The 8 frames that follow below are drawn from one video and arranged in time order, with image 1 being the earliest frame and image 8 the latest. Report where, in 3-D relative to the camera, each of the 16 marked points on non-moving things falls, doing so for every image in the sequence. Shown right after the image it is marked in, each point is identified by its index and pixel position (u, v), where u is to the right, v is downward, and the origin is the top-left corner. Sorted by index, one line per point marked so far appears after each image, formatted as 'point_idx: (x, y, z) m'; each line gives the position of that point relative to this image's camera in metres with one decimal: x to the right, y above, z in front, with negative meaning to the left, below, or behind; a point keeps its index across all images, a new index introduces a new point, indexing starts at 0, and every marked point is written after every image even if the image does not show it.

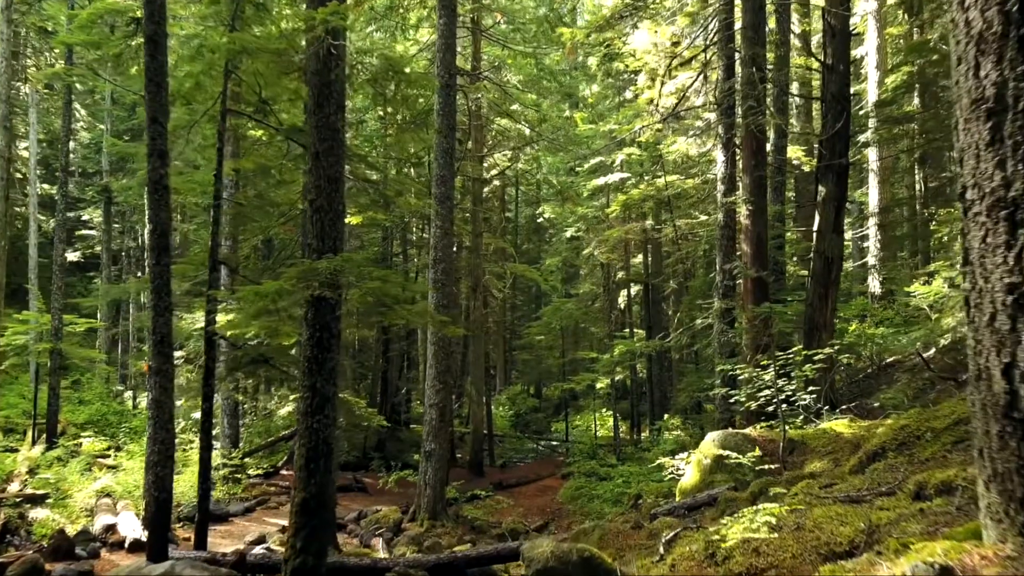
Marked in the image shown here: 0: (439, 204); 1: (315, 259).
0: (-1.3, +1.5, +13.2) m
1: (-1.6, +0.2, +6.2) m
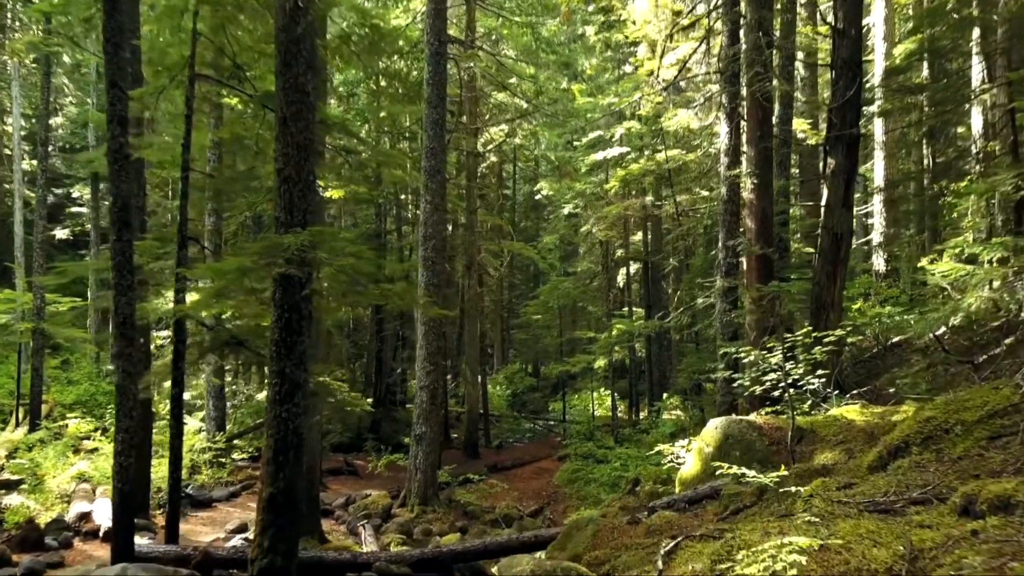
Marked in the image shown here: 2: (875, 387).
0: (-1.4, +1.9, +12.7) m
1: (-1.7, +0.4, +5.6) m
2: (+4.6, -1.3, +9.6) m
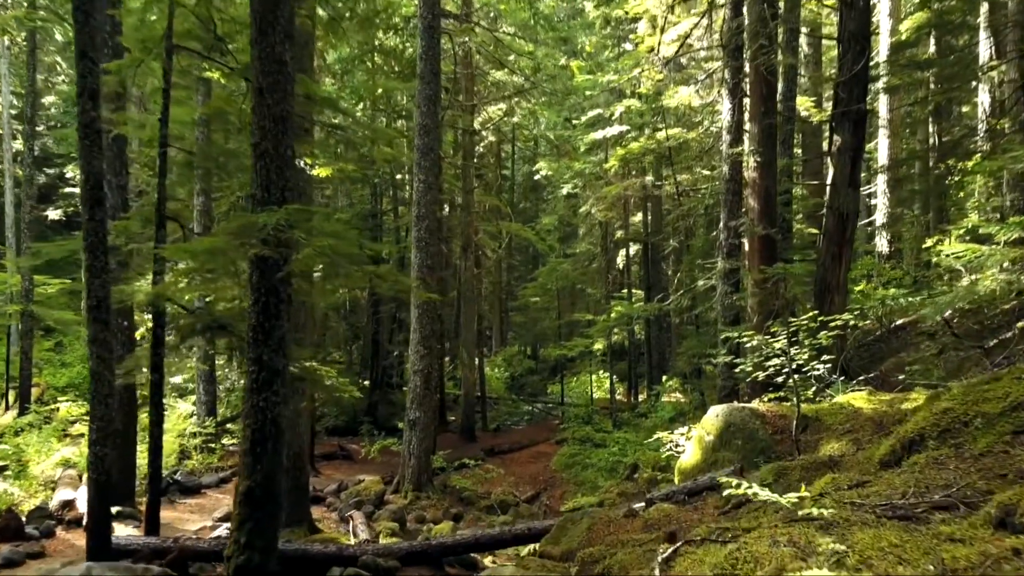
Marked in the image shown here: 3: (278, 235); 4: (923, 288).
0: (-1.5, +2.1, +12.3) m
1: (-1.8, +0.5, +5.3) m
2: (+4.5, -1.0, +9.3) m
3: (-1.6, +0.4, +5.2) m
4: (+7.2, 0.0, +13.3) m
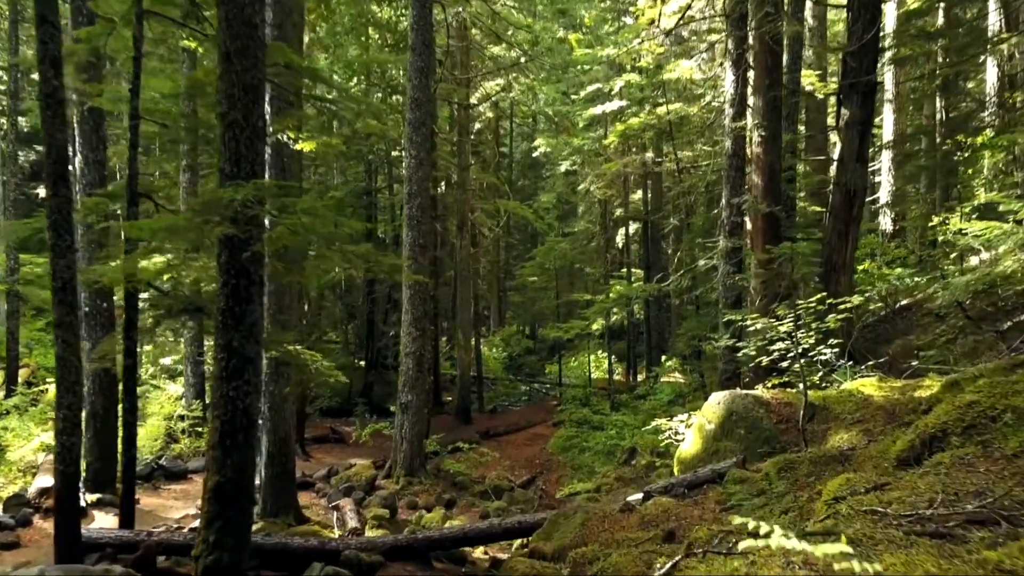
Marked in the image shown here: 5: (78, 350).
0: (-1.5, +2.5, +11.9) m
1: (-1.8, +0.6, +4.9) m
2: (+4.4, -0.8, +8.9) m
3: (-1.7, +0.5, +4.8) m
4: (+7.1, +0.3, +13.0) m
5: (-3.6, -0.5, +6.3) m
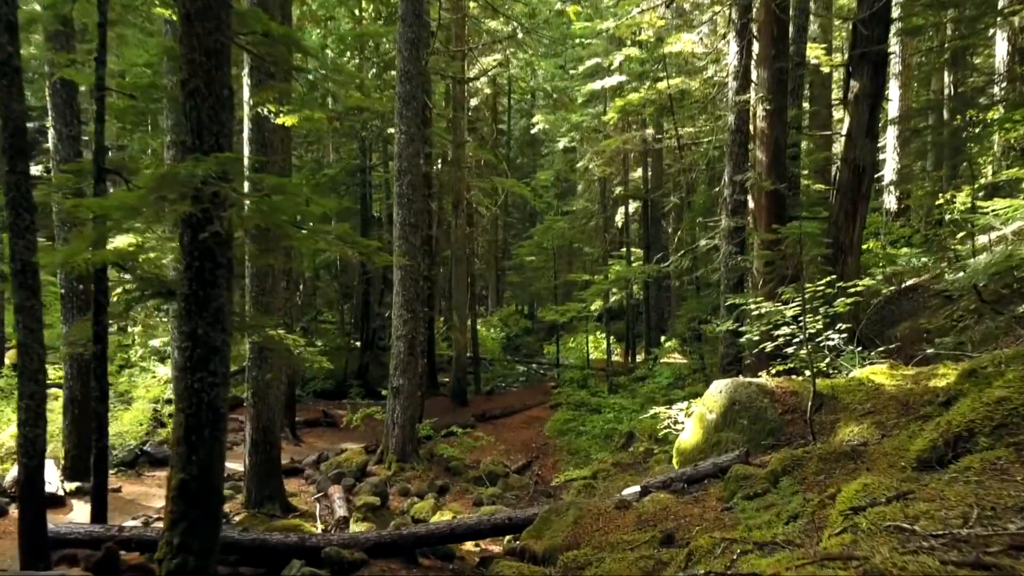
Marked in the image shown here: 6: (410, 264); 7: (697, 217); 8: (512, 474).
0: (-1.6, +2.8, +11.4) m
1: (-1.9, +0.7, +4.5) m
2: (+4.3, -0.6, +8.6) m
3: (-1.8, +0.6, +4.5) m
4: (+7.0, +0.6, +12.6) m
5: (-3.6, -0.4, +5.9) m
6: (-1.5, +0.4, +11.4) m
7: (+3.7, +1.4, +15.3) m
8: (0.0, -2.9, +12.1) m
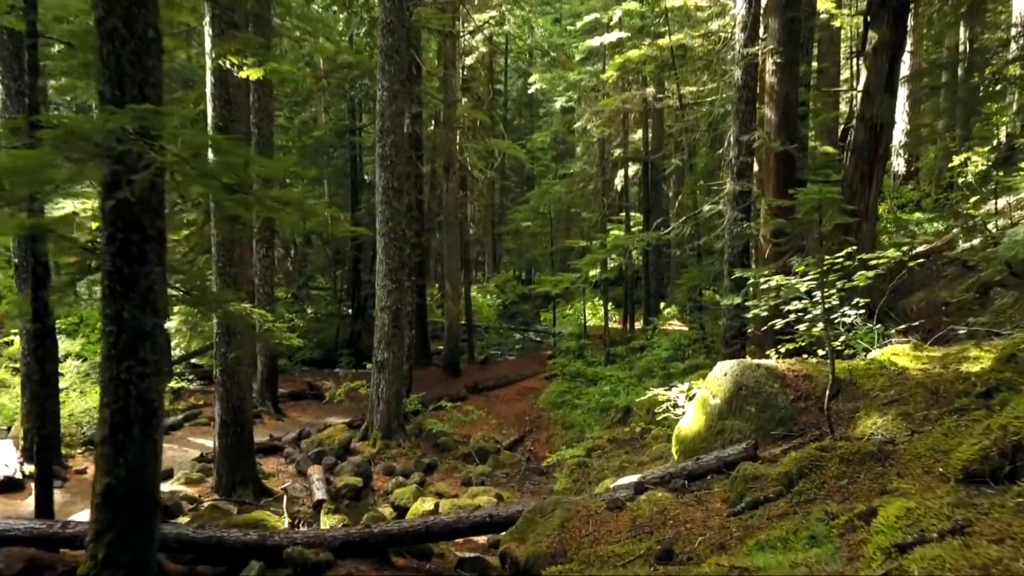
0: (-1.8, +3.2, +10.6) m
1: (-2.0, +0.9, +3.8) m
2: (+4.2, -0.3, +8.0) m
3: (-1.9, +0.7, +3.8) m
4: (+6.9, +1.1, +11.9) m
5: (-3.8, -0.2, +5.3) m
6: (-1.7, +0.8, +10.8) m
7: (+3.6, +2.0, +14.6) m
8: (-0.1, -2.5, +11.6) m
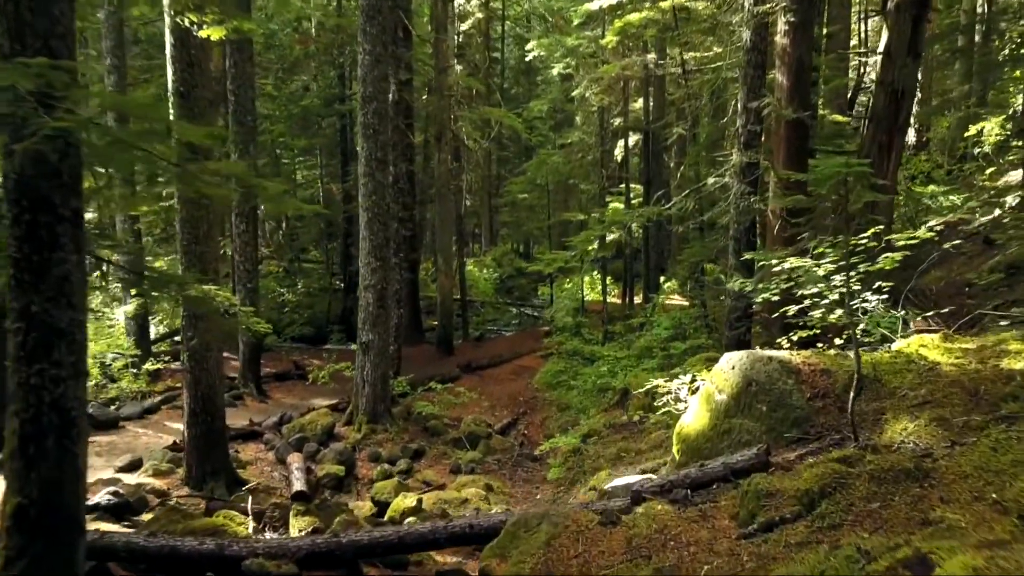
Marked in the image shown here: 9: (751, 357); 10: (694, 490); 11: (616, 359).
0: (-1.9, +3.5, +9.9) m
1: (-2.1, +0.9, +3.2) m
2: (+4.1, -0.1, +7.4) m
3: (-2.0, +0.7, +3.2) m
4: (+6.8, +1.5, +11.2) m
5: (-3.9, -0.1, +4.7) m
6: (-1.8, +1.1, +10.1) m
7: (+3.5, +2.5, +13.9) m
8: (-0.2, -2.1, +11.1) m
9: (+1.6, -0.5, +5.1) m
10: (+1.0, -1.1, +4.3) m
11: (+1.8, -1.3, +13.1) m
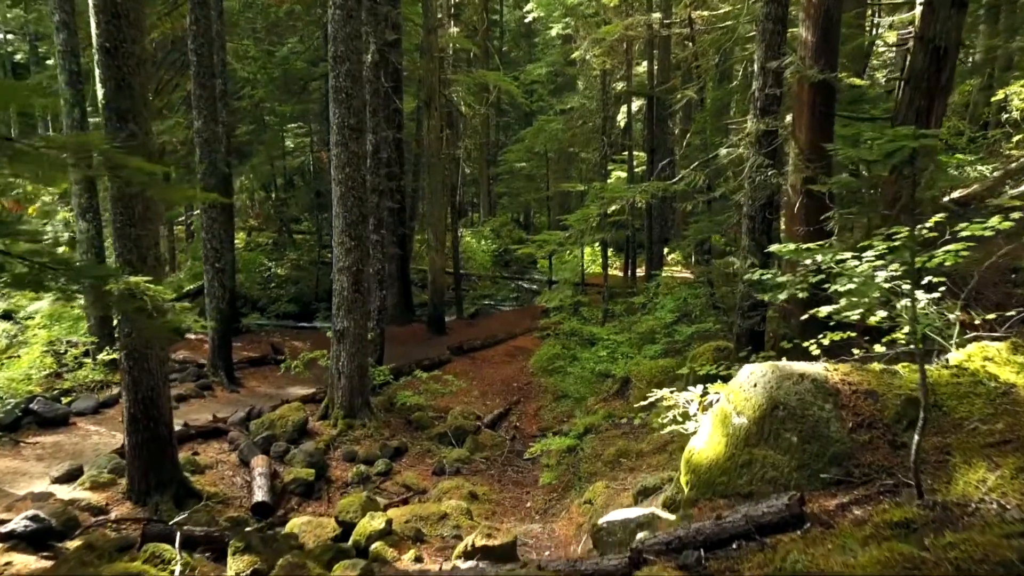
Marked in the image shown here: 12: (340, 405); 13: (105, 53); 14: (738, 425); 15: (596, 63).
0: (-2.0, +3.7, +8.8) m
1: (-2.3, +0.8, +2.2) m
2: (+4.0, 0.0, +6.4) m
3: (-2.1, +0.6, +2.2) m
4: (+6.6, +1.7, +10.2) m
5: (-4.0, -0.1, +3.8) m
6: (-1.9, +1.3, +9.1) m
7: (+3.3, +2.9, +12.9) m
8: (-0.4, -1.9, +10.2) m
9: (+1.4, -0.5, +4.2) m
10: (+0.9, -1.2, +3.4) m
11: (+1.6, -0.9, +12.2) m
12: (-2.2, -1.5, +9.7) m
13: (-3.2, +1.9, +6.1) m
14: (+1.2, -0.8, +4.1) m
15: (+1.8, +4.9, +16.4) m
